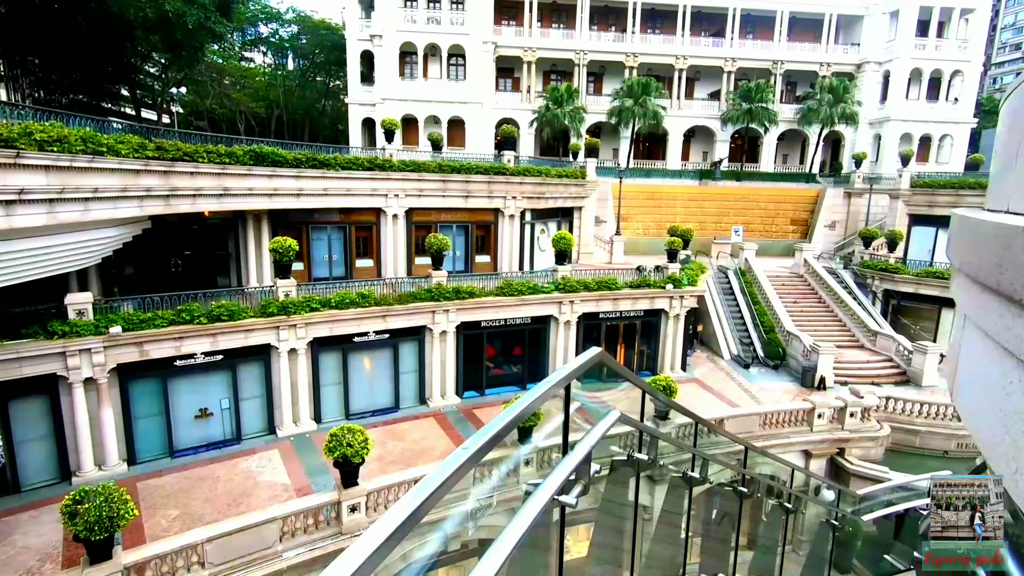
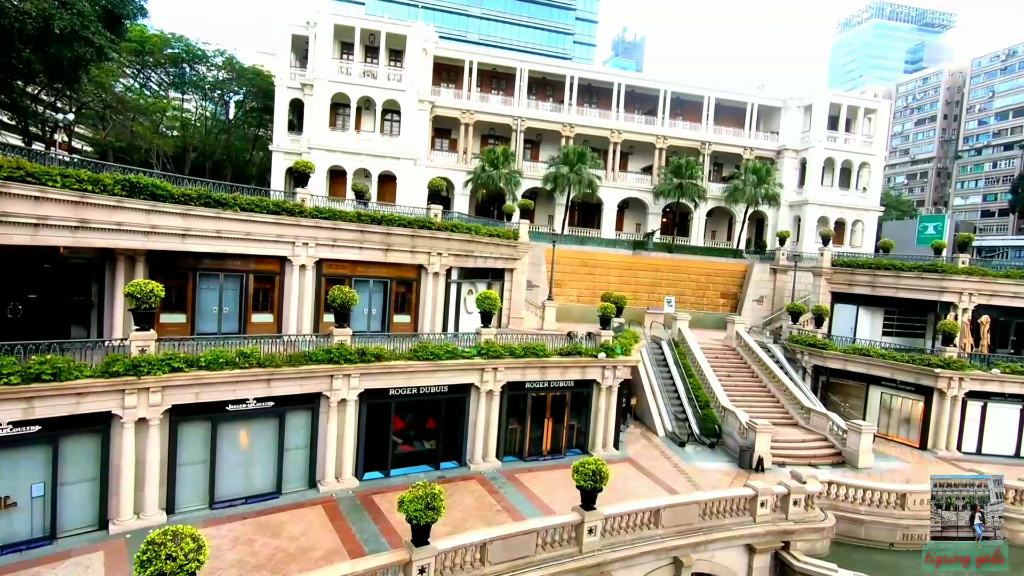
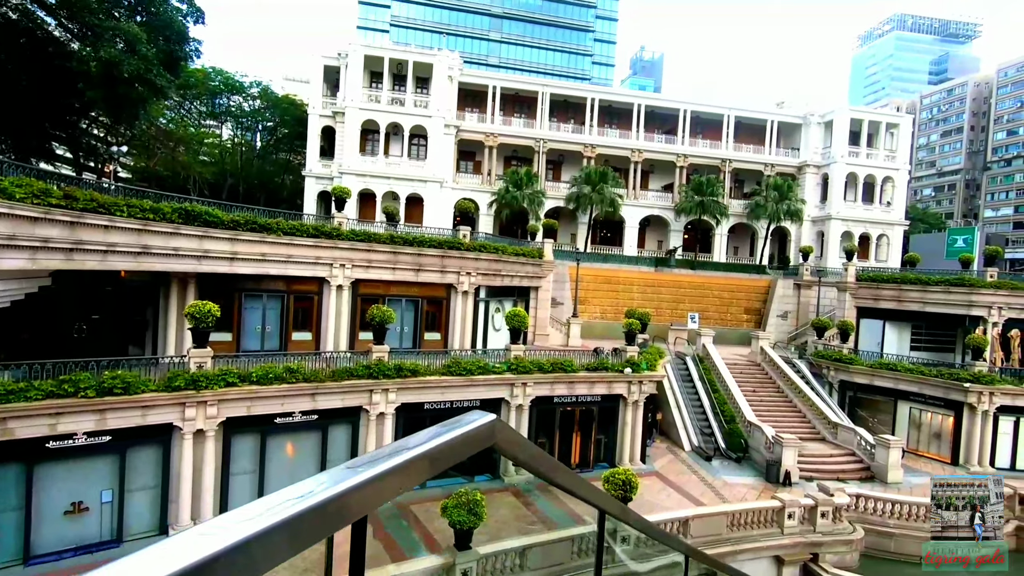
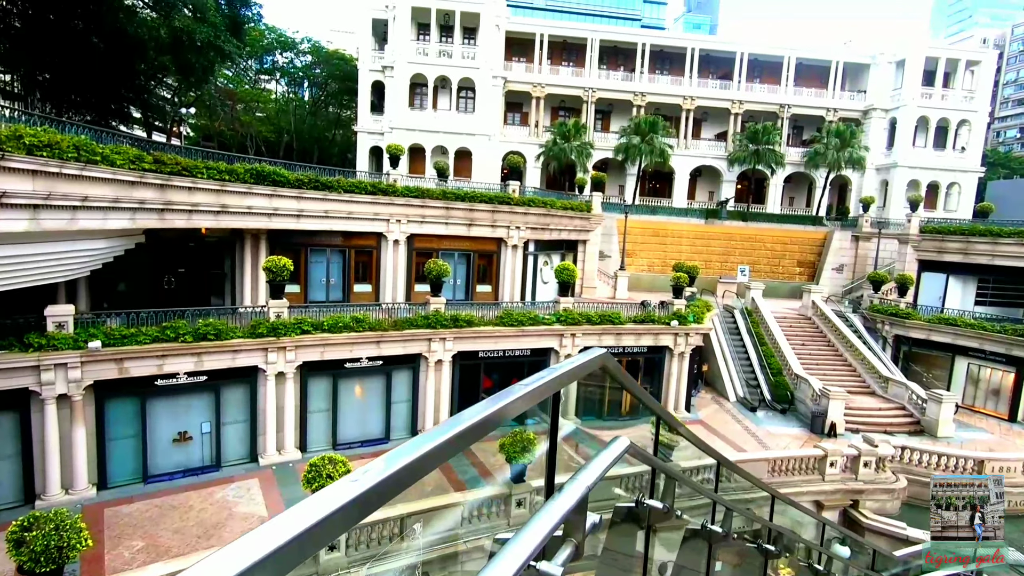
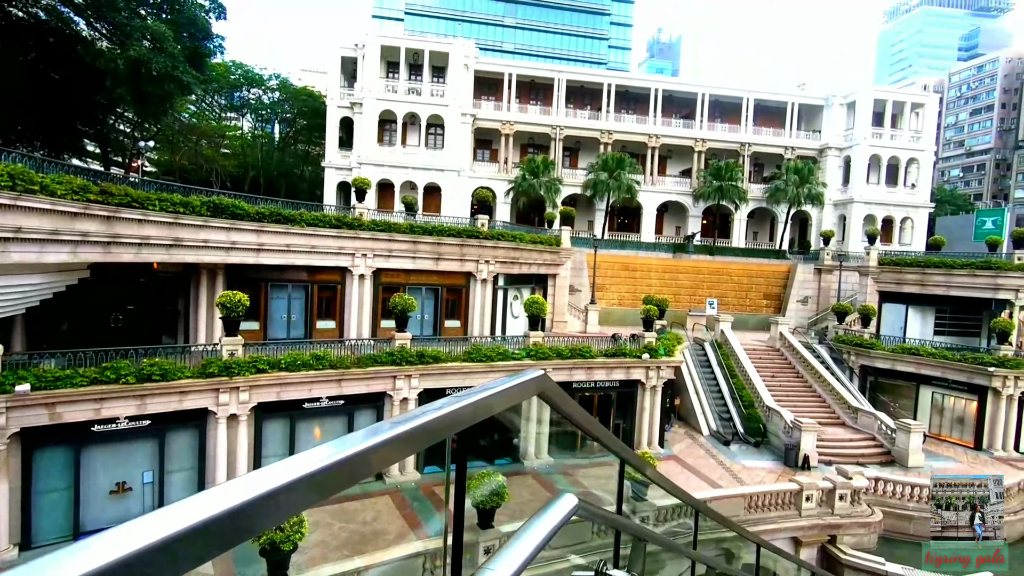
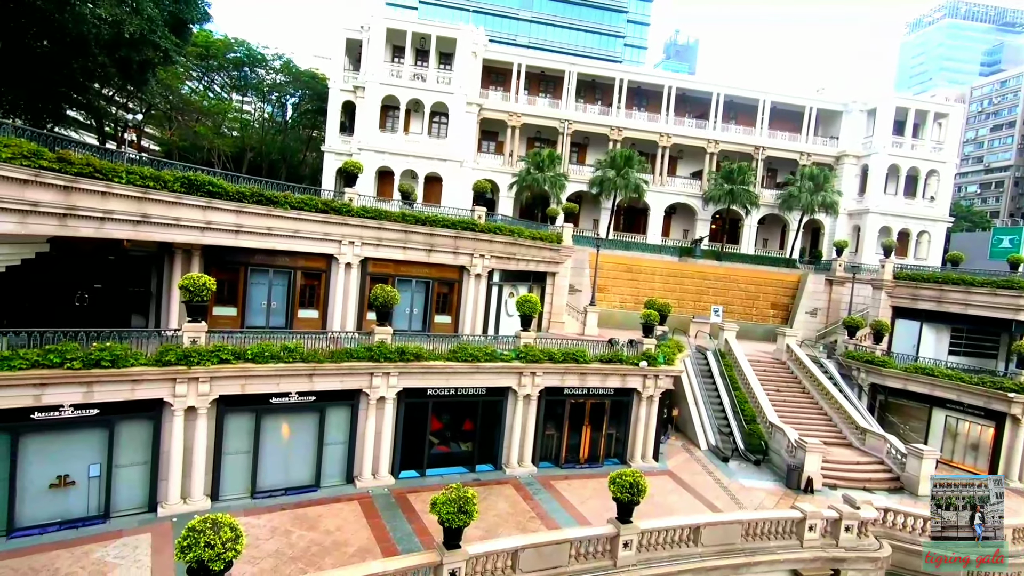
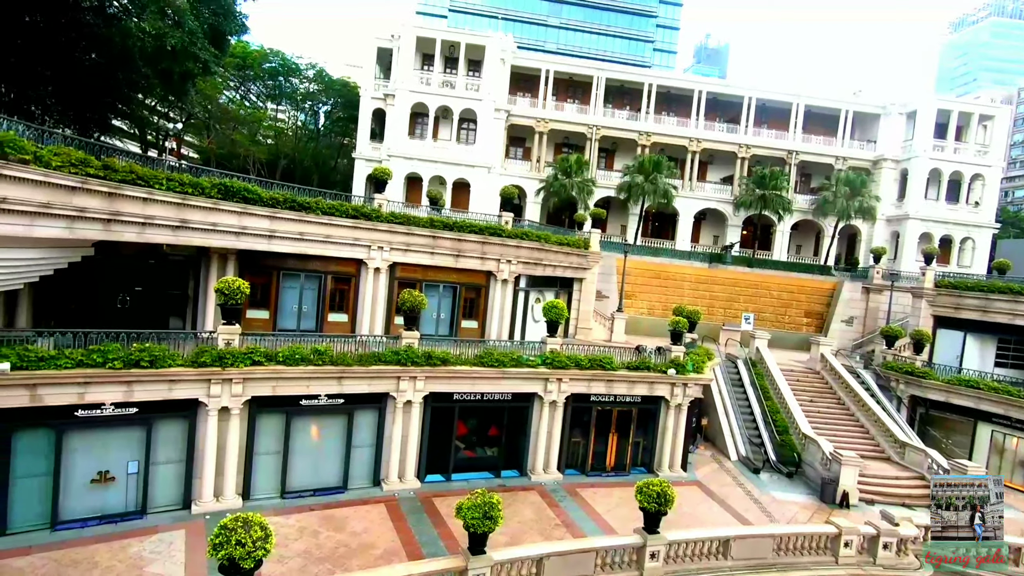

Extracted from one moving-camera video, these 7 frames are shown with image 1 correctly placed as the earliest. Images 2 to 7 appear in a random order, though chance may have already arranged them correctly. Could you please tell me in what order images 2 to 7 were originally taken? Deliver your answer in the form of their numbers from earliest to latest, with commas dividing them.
4, 5, 3, 2, 6, 7
